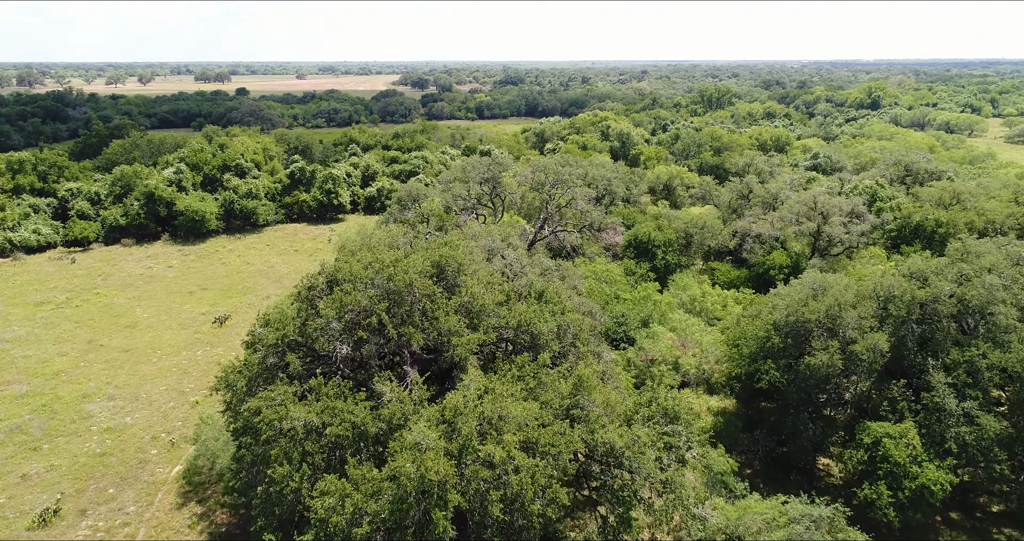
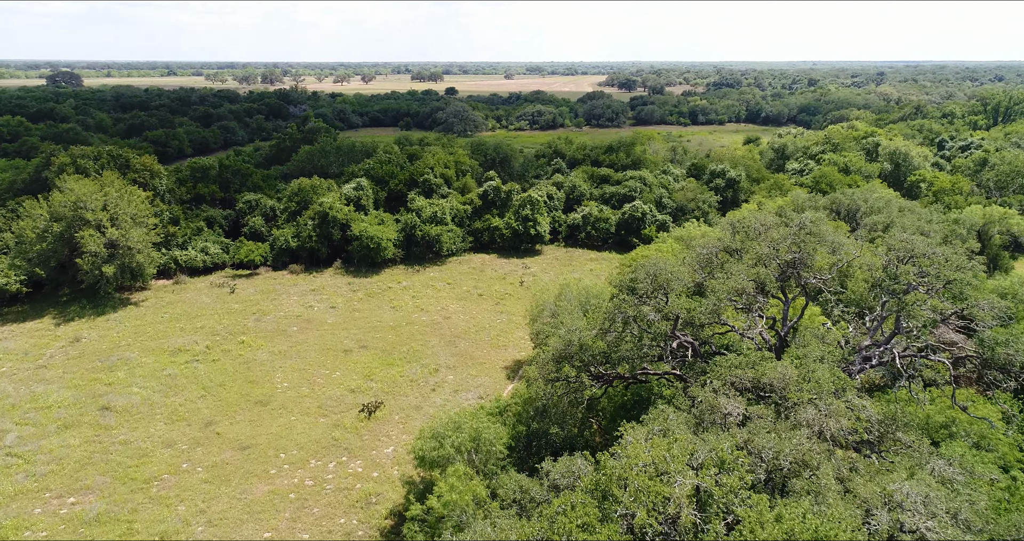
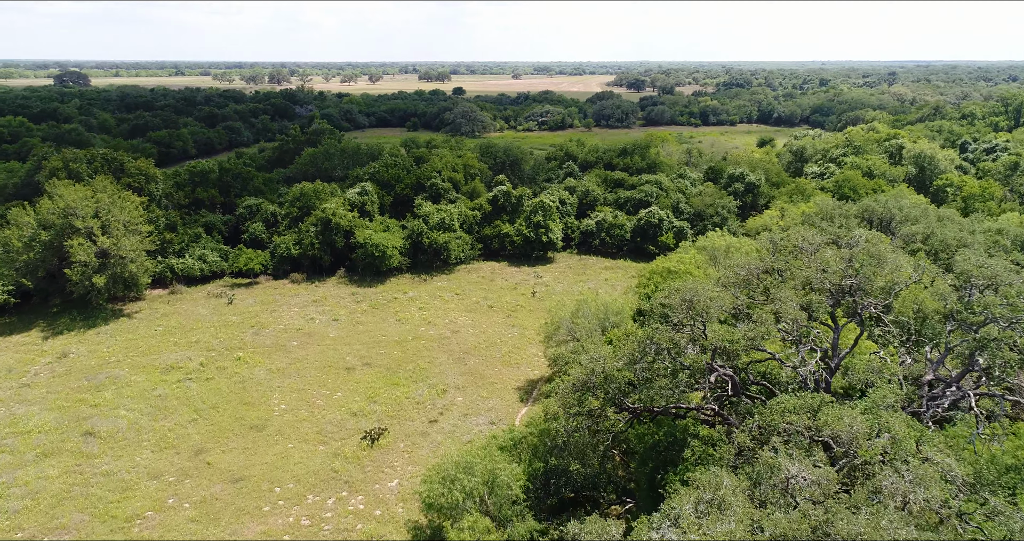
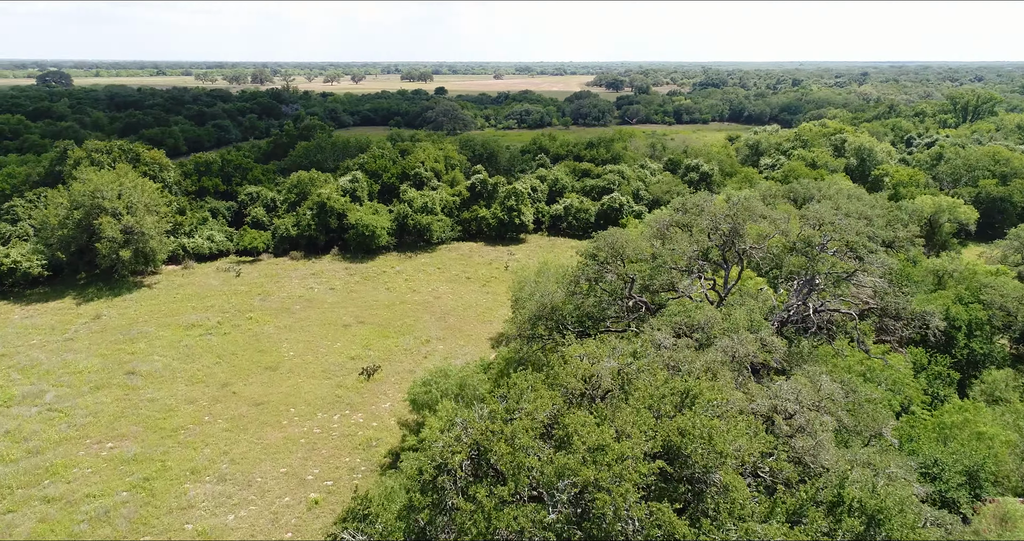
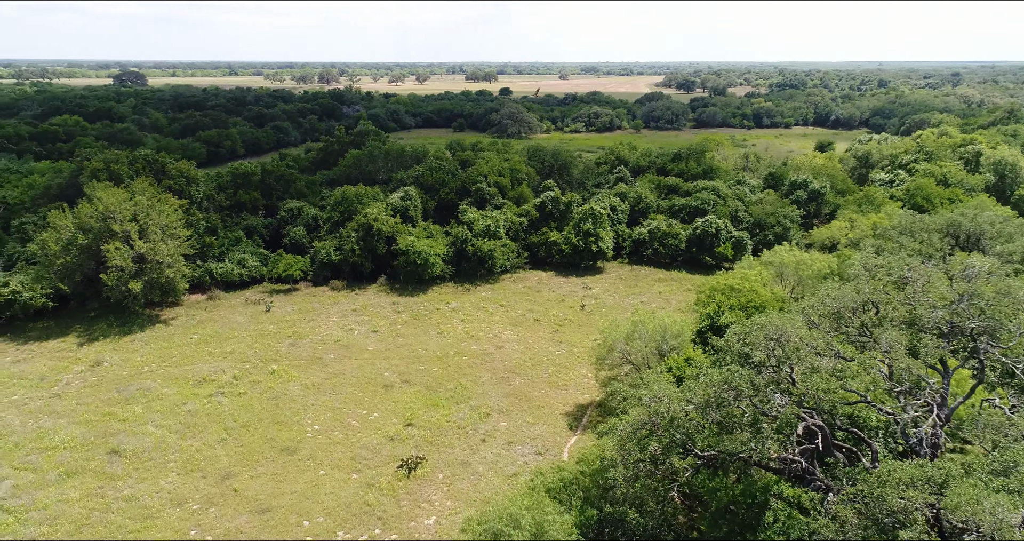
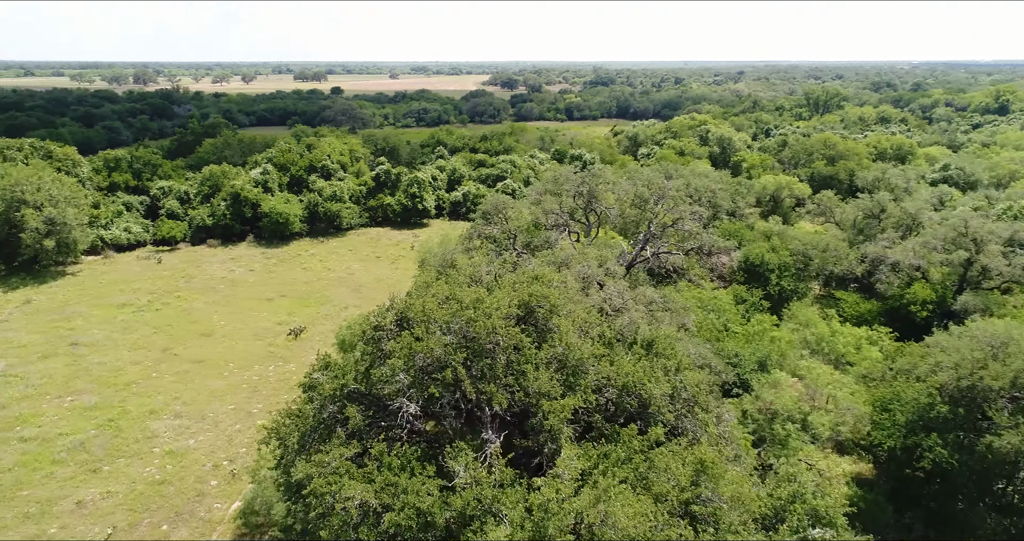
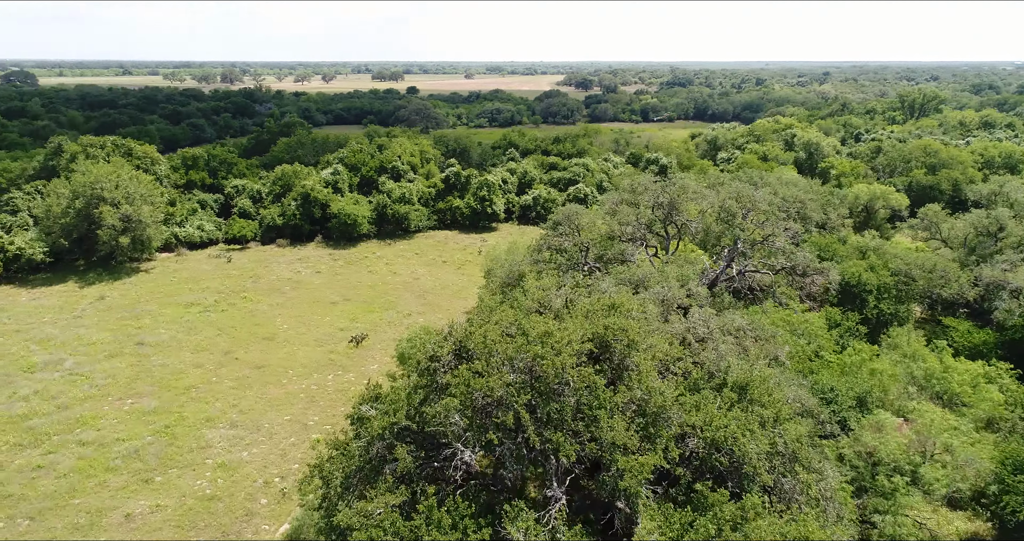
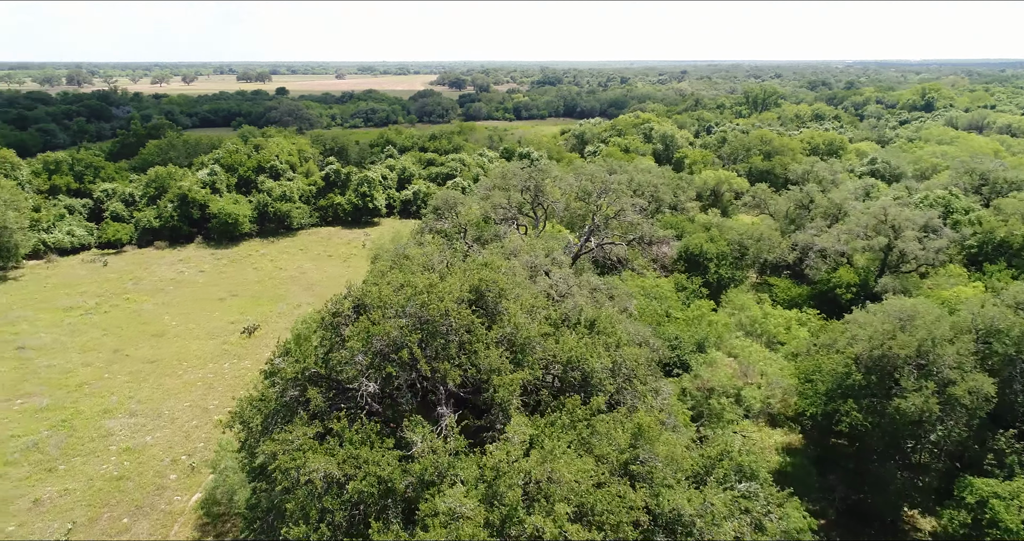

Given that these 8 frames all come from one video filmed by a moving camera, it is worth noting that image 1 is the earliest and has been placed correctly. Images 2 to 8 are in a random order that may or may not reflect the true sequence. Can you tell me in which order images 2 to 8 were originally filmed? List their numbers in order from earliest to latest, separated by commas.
8, 6, 7, 4, 2, 3, 5
